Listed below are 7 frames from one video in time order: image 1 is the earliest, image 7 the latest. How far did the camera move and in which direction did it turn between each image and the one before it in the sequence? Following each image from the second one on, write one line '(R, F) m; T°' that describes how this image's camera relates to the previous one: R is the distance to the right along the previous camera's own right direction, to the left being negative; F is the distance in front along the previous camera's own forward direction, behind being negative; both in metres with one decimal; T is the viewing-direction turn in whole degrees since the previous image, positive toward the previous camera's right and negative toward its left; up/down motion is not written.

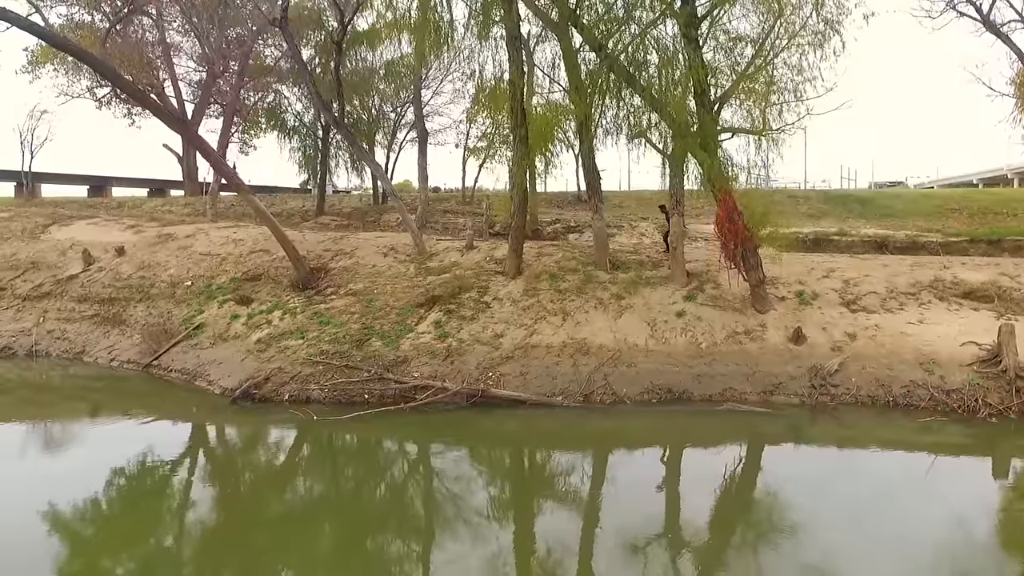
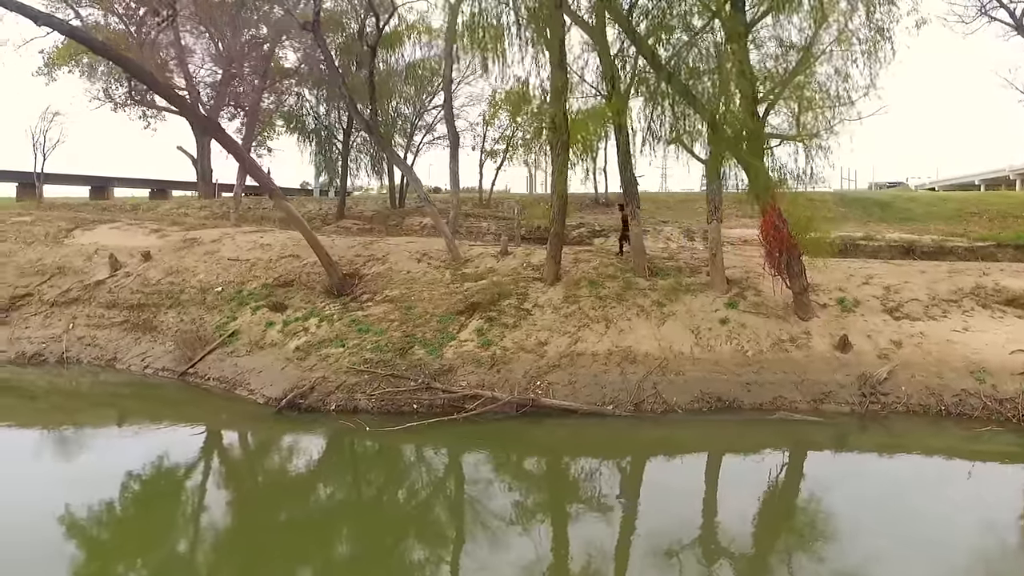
(-0.7, +0.1) m; 0°
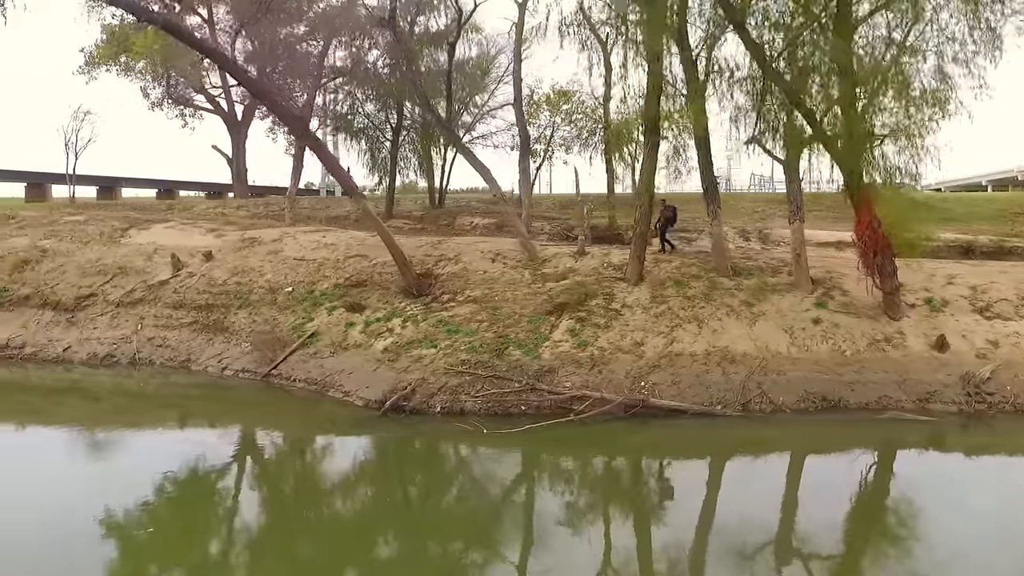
(-1.6, +0.1) m; +1°
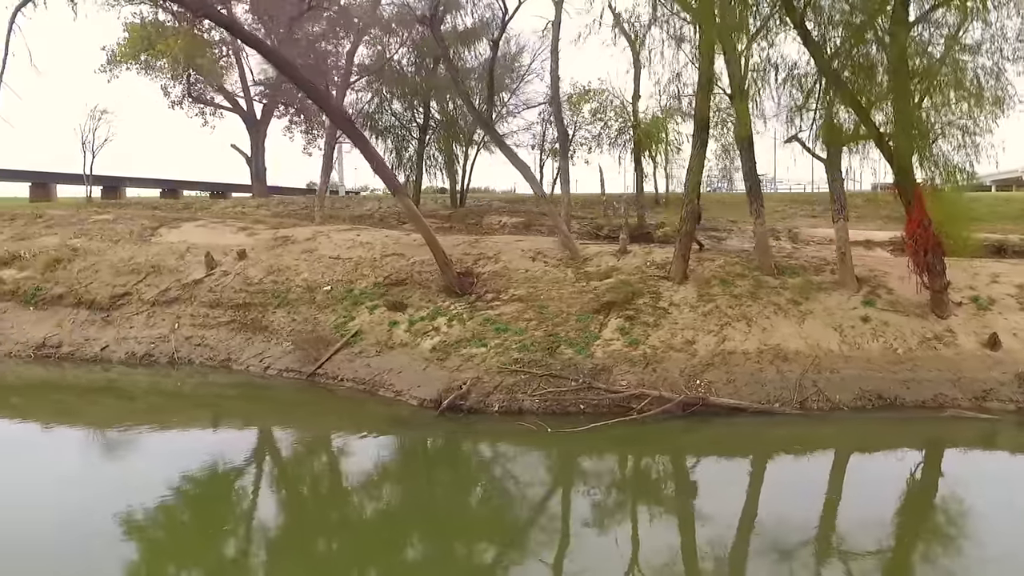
(-0.8, 0.0) m; 0°
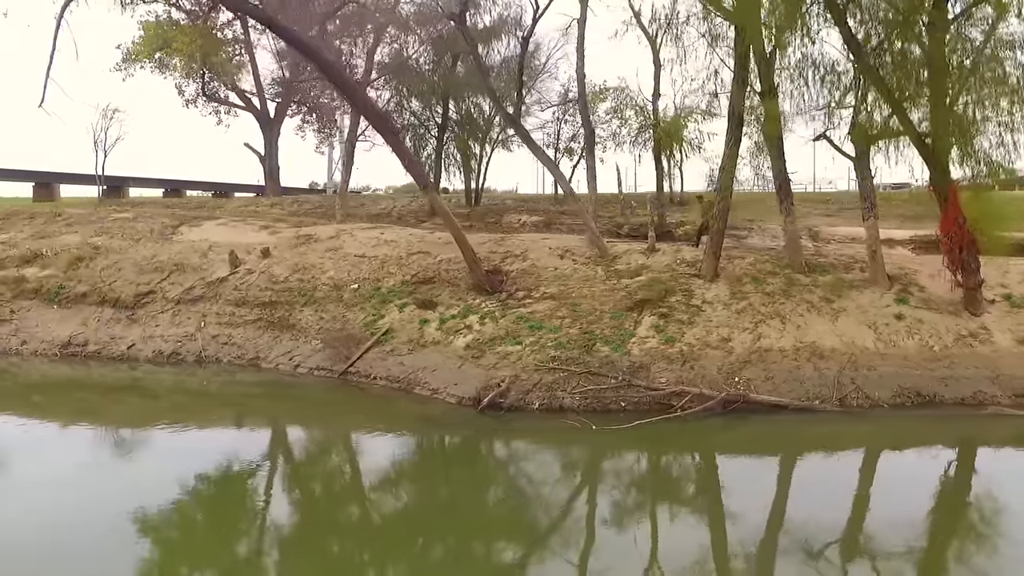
(-0.6, 0.0) m; 0°
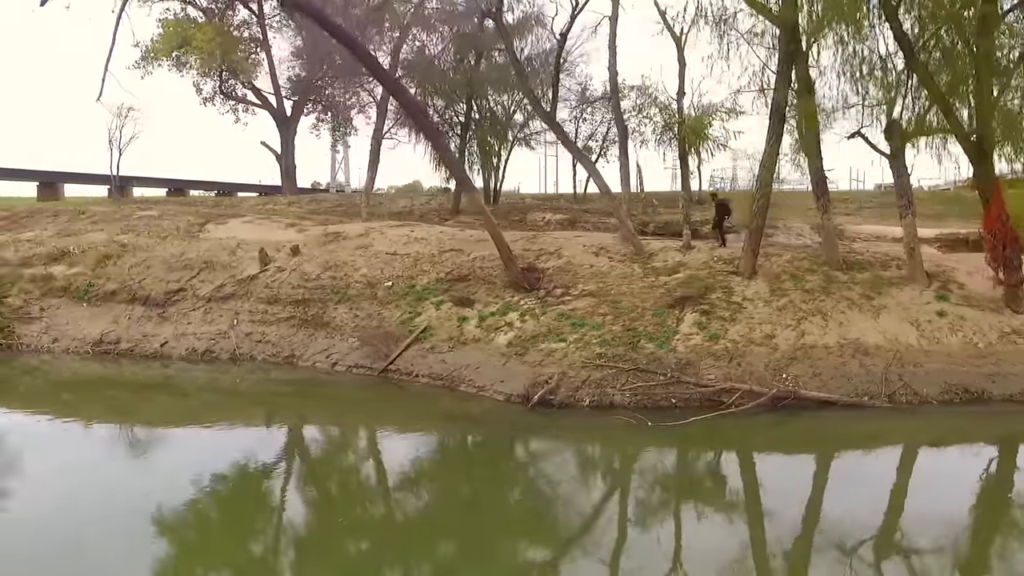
(-0.7, 0.0) m; 0°
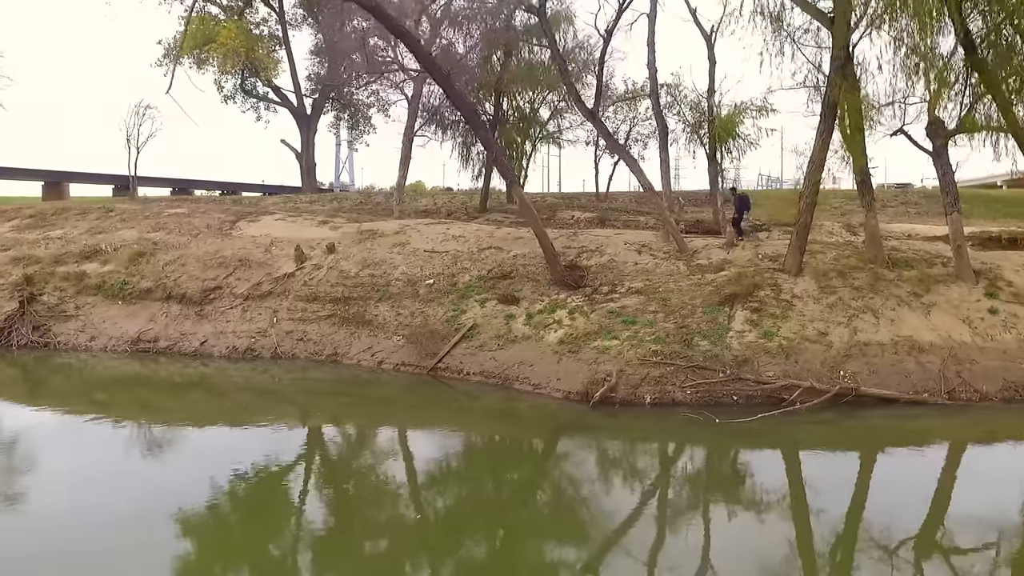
(-0.9, +0.1) m; 0°
